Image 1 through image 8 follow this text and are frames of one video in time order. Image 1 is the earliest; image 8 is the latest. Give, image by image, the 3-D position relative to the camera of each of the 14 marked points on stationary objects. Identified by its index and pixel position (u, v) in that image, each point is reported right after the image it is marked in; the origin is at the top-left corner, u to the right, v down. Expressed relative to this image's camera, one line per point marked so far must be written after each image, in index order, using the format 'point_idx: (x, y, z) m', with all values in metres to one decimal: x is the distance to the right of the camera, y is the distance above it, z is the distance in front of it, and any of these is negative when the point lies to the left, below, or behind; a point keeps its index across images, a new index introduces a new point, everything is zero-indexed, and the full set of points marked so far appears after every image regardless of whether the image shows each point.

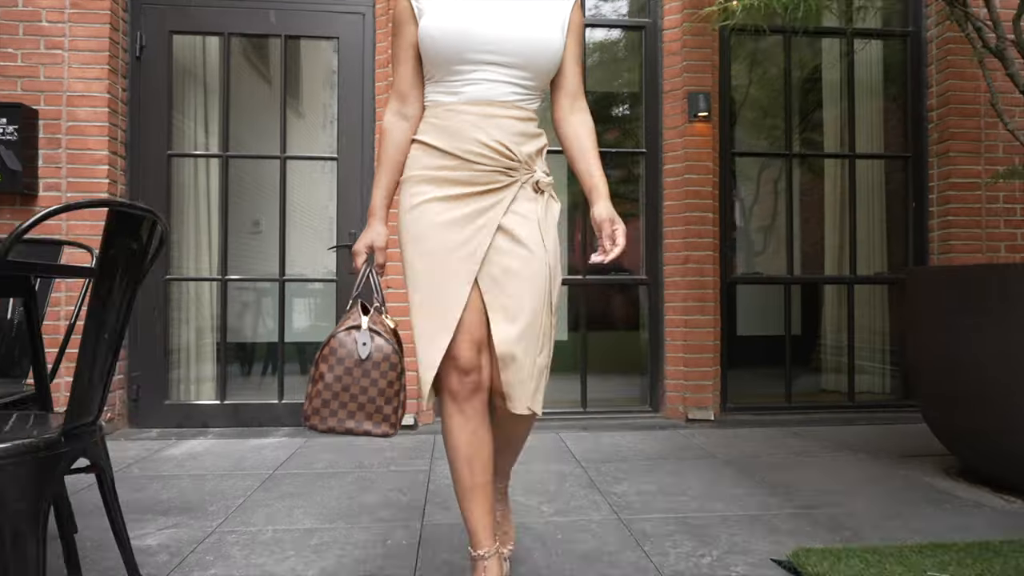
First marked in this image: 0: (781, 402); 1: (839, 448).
0: (+1.5, -0.6, +4.0) m
1: (+1.4, -0.7, +3.0) m
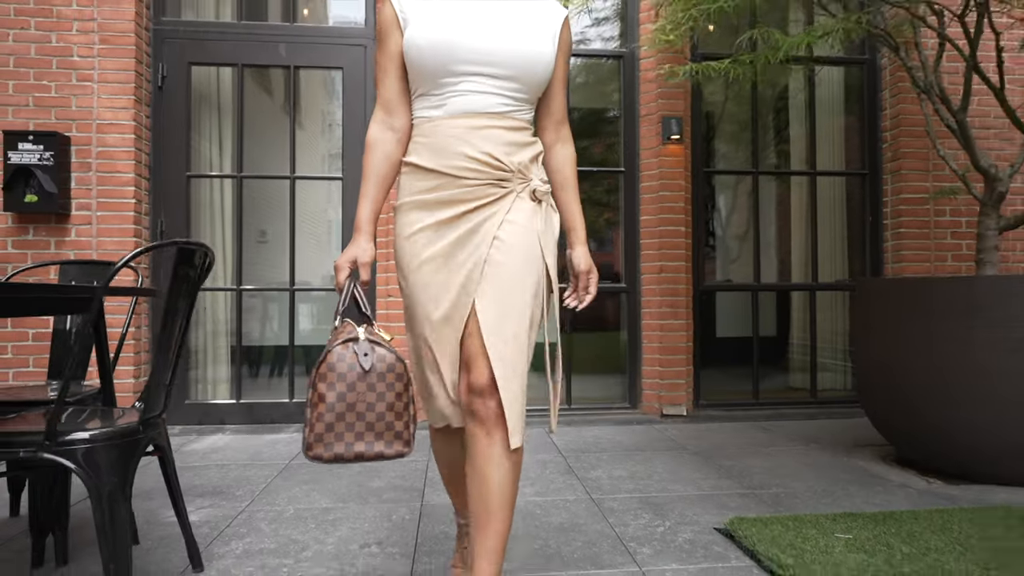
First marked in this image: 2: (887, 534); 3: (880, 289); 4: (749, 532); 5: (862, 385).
0: (+1.4, -0.7, +4.3) m
1: (+1.4, -0.7, +3.4) m
2: (+1.0, -0.7, +1.9) m
3: (+1.6, 0.0, +2.8) m
4: (+0.7, -0.7, +2.0) m
5: (+1.5, -0.4, +3.0) m
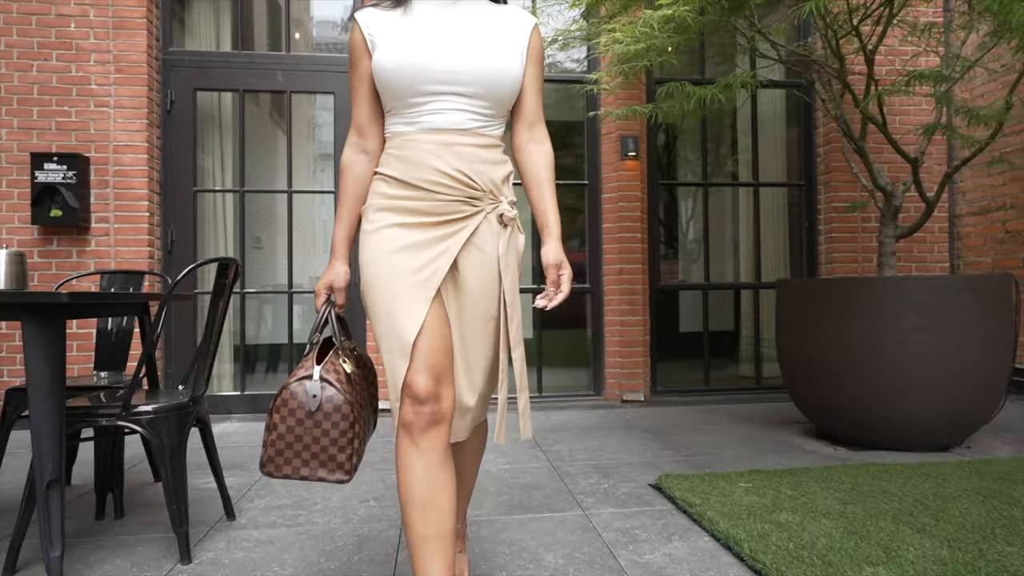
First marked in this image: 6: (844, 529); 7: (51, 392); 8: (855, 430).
0: (+1.3, -0.7, +4.8) m
1: (+1.2, -0.7, +3.9) m
2: (+0.9, -0.7, +2.4) m
3: (+1.4, 0.0, +3.3) m
4: (+0.6, -0.7, +2.5) m
5: (+1.4, -0.4, +3.5) m
6: (+0.9, -0.7, +1.9) m
7: (-1.2, -0.3, +1.8) m
8: (+1.6, -0.7, +3.3) m
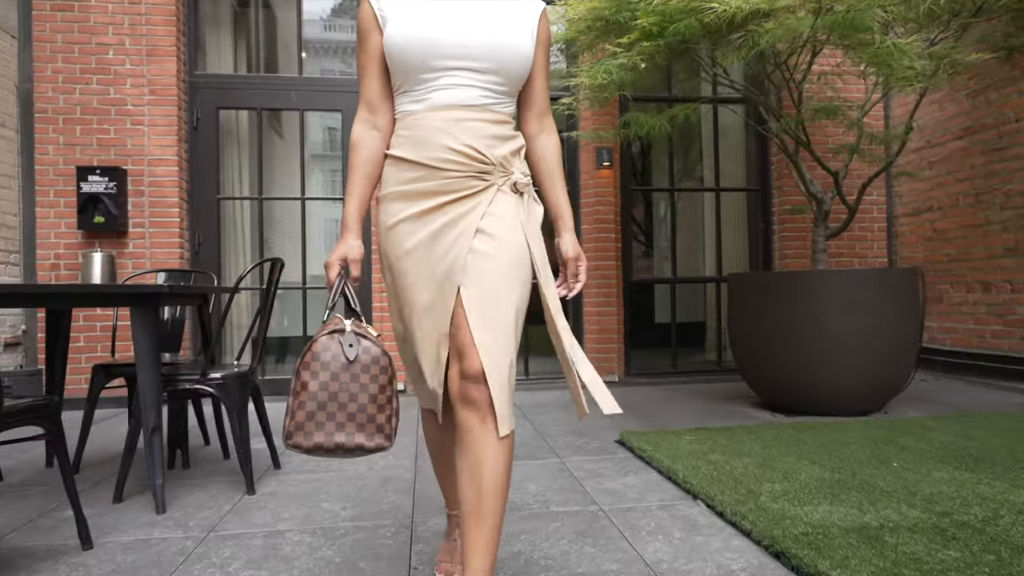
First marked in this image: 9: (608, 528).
0: (+1.2, -0.6, +5.4) m
1: (+1.2, -0.7, +4.5) m
2: (+0.9, -0.6, +3.0) m
3: (+1.4, 0.0, +3.9) m
4: (+0.5, -0.7, +3.1) m
5: (+1.4, -0.4, +4.1) m
6: (+0.9, -0.6, +2.5) m
7: (-1.2, -0.2, +2.4) m
8: (+1.5, -0.6, +3.9) m
9: (+0.3, -0.7, +2.0) m
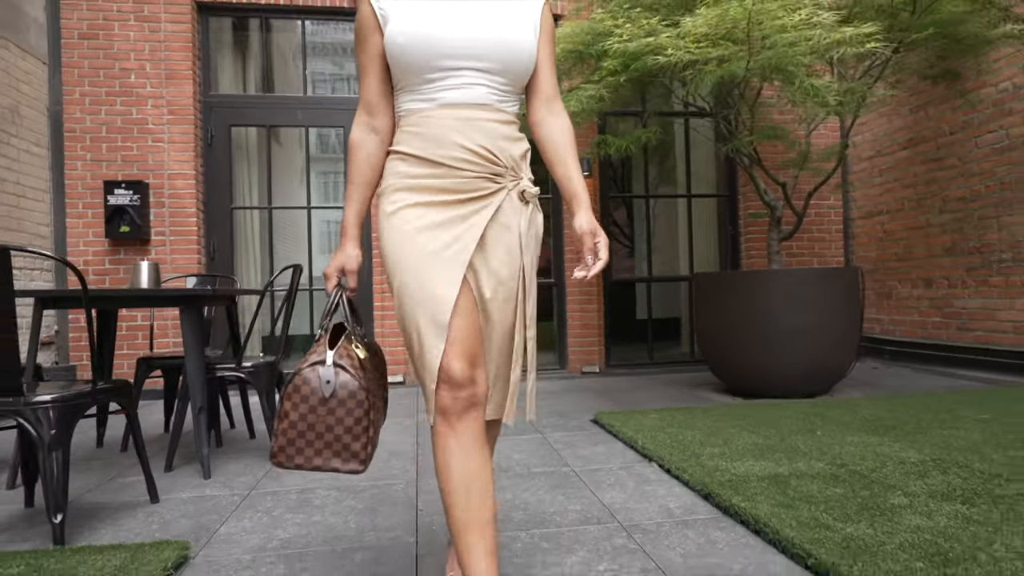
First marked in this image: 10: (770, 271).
0: (+1.1, -0.6, +5.9) m
1: (+1.1, -0.7, +5.0) m
2: (+0.8, -0.6, +3.5) m
3: (+1.3, +0.1, +4.4) m
4: (+0.5, -0.7, +3.5) m
5: (+1.3, -0.4, +4.6) m
6: (+0.8, -0.6, +3.0) m
7: (-1.3, -0.3, +2.8) m
8: (+1.5, -0.6, +4.4) m
9: (+0.2, -0.7, +2.5) m
10: (+1.6, +0.1, +4.2) m
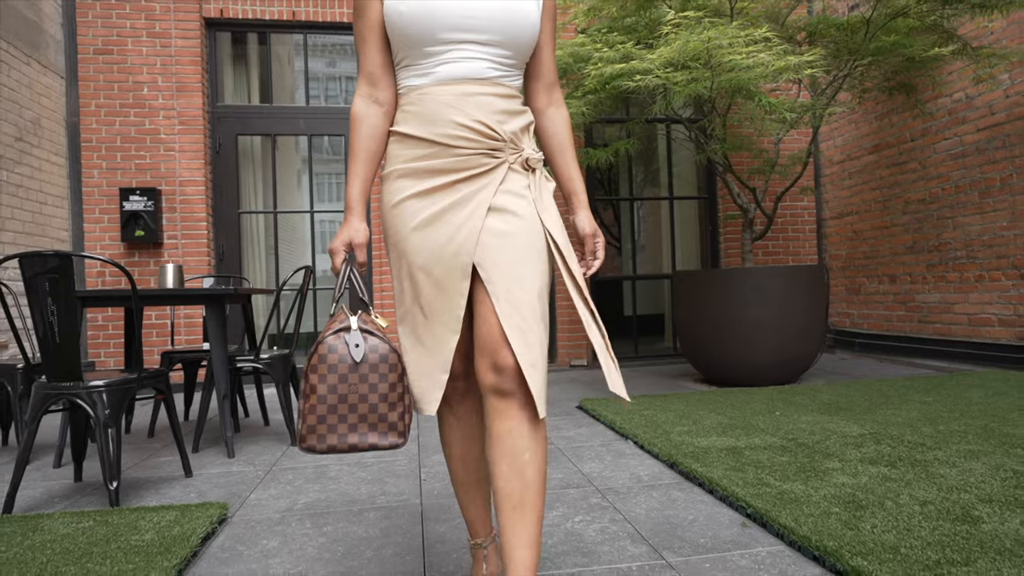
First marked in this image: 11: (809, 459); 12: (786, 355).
0: (+1.1, -0.6, +6.2) m
1: (+1.1, -0.7, +5.3) m
2: (+0.8, -0.6, +3.8) m
3: (+1.2, +0.1, +4.8) m
4: (+0.4, -0.6, +3.9) m
5: (+1.2, -0.4, +5.0) m
6: (+0.8, -0.6, +3.3) m
7: (-1.3, -0.3, +3.2) m
8: (+1.4, -0.6, +4.7) m
9: (+0.2, -0.7, +2.8) m
10: (+1.5, +0.1, +4.6) m
11: (+1.0, -0.6, +2.4) m
12: (+1.8, -0.4, +4.6) m
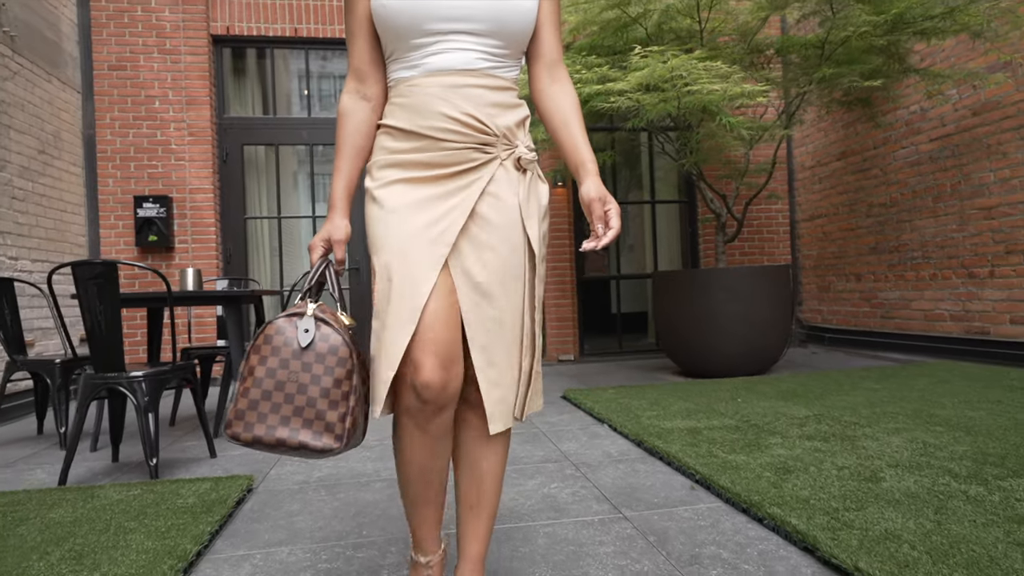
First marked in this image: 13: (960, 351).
0: (+1.0, -0.6, +6.6) m
1: (+1.0, -0.7, +5.7) m
2: (+0.7, -0.6, +4.2) m
3: (+1.2, +0.1, +5.1) m
4: (+0.4, -0.6, +4.2) m
5: (+1.2, -0.4, +5.3) m
6: (+0.7, -0.6, +3.7) m
7: (-1.4, -0.3, +3.5) m
8: (+1.3, -0.6, +5.1) m
9: (+0.1, -0.7, +3.2) m
10: (+1.4, +0.1, +4.9) m
11: (+1.0, -0.6, +2.8) m
12: (+1.7, -0.4, +5.0) m
13: (+3.0, -0.4, +4.8) m
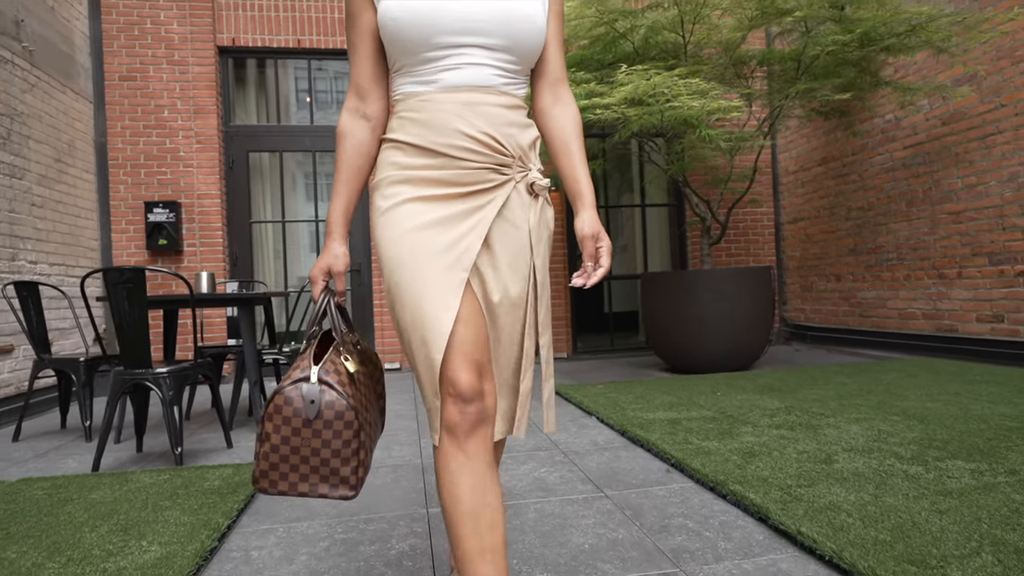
0: (+0.9, -0.6, +6.9) m
1: (+0.9, -0.7, +5.9) m
2: (+0.7, -0.6, +4.4) m
3: (+1.1, +0.1, +5.4) m
4: (+0.3, -0.6, +4.5) m
5: (+1.1, -0.4, +5.6) m
6: (+0.7, -0.6, +4.0) m
7: (-1.4, -0.3, +3.8) m
8: (+1.3, -0.6, +5.4) m
9: (+0.1, -0.7, +3.4) m
10: (+1.4, +0.1, +5.2) m
11: (+0.9, -0.6, +3.0) m
12: (+1.7, -0.4, +5.2) m
13: (+3.0, -0.4, +5.0) m
